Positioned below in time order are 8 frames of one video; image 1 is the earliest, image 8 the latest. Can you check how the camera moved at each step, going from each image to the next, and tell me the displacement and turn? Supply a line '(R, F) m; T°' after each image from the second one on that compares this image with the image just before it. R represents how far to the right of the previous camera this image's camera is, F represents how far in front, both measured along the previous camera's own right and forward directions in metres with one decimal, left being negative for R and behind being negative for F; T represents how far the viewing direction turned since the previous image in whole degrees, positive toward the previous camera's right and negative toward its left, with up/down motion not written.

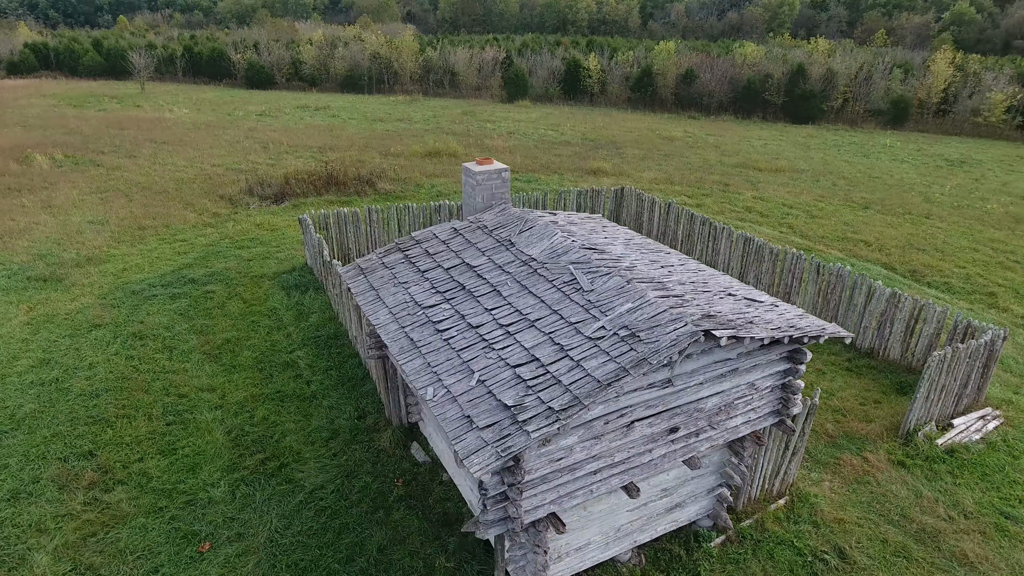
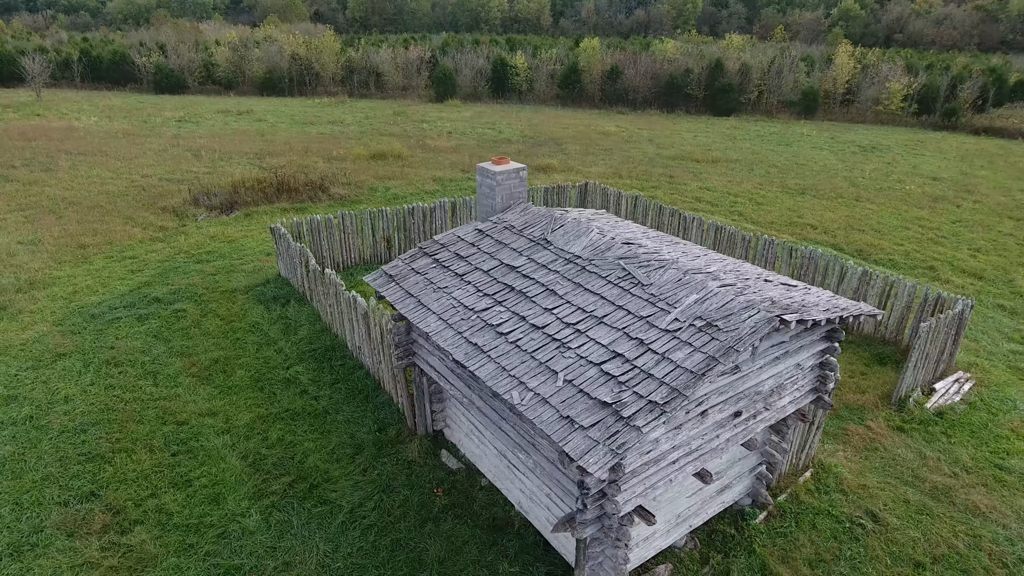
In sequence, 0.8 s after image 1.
(-1.2, +0.1) m; +7°
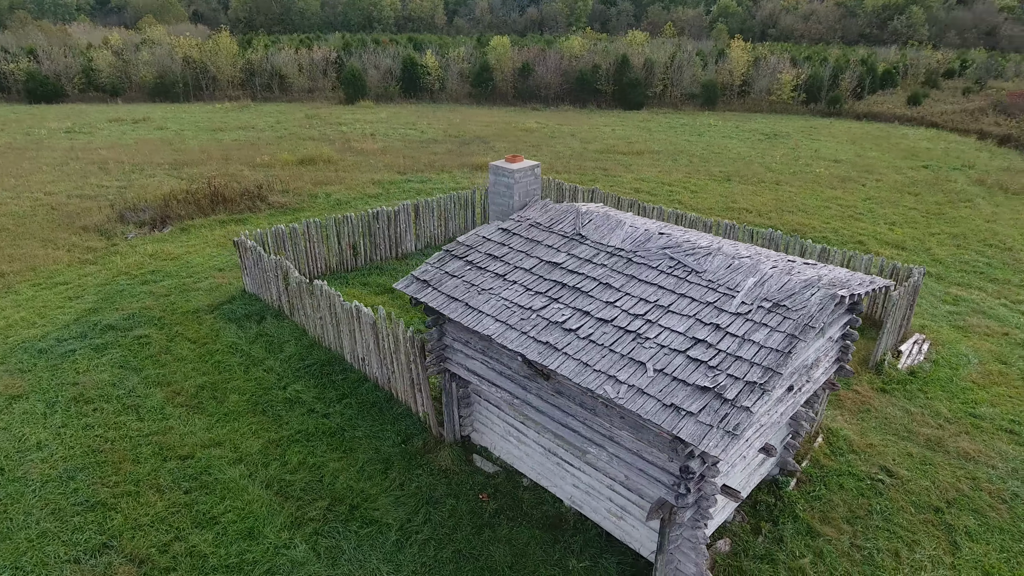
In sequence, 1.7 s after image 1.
(-1.3, +0.1) m; +9°
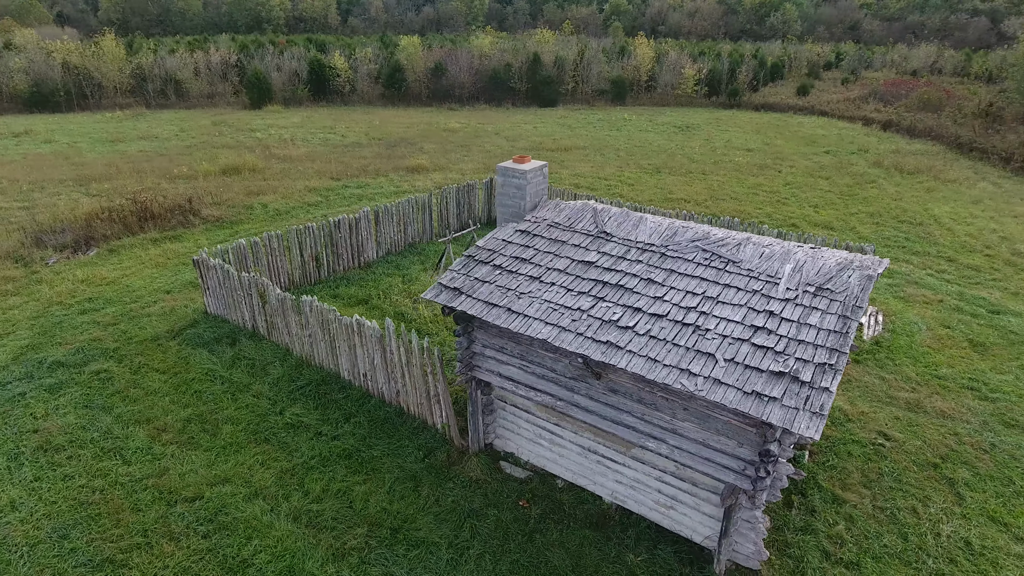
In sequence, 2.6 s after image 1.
(-1.2, +0.2) m; +8°
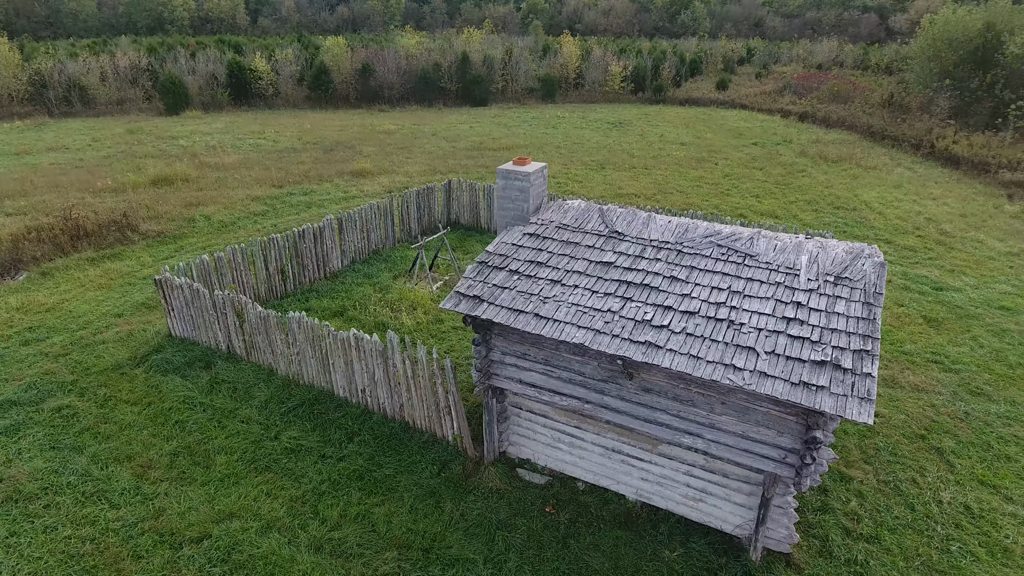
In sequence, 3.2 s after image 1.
(-0.9, +0.2) m; +7°
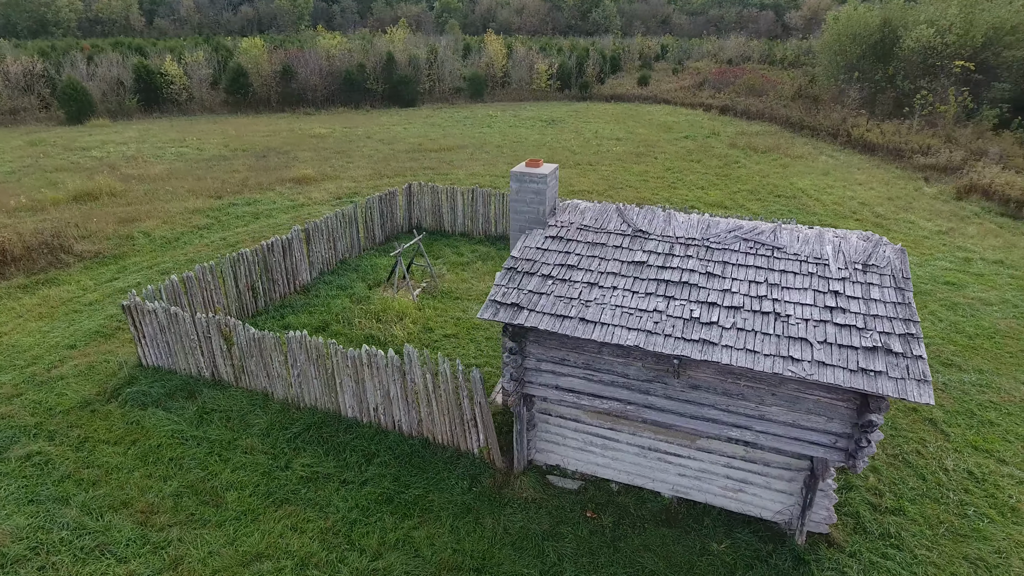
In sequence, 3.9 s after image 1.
(-1.1, +0.2) m; +7°
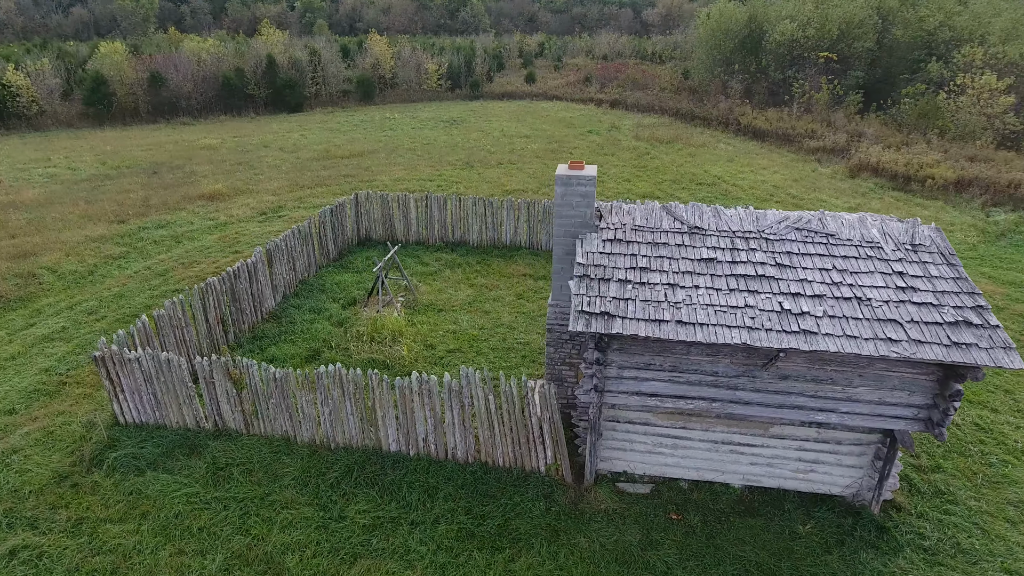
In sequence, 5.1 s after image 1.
(-1.8, +0.5) m; +11°
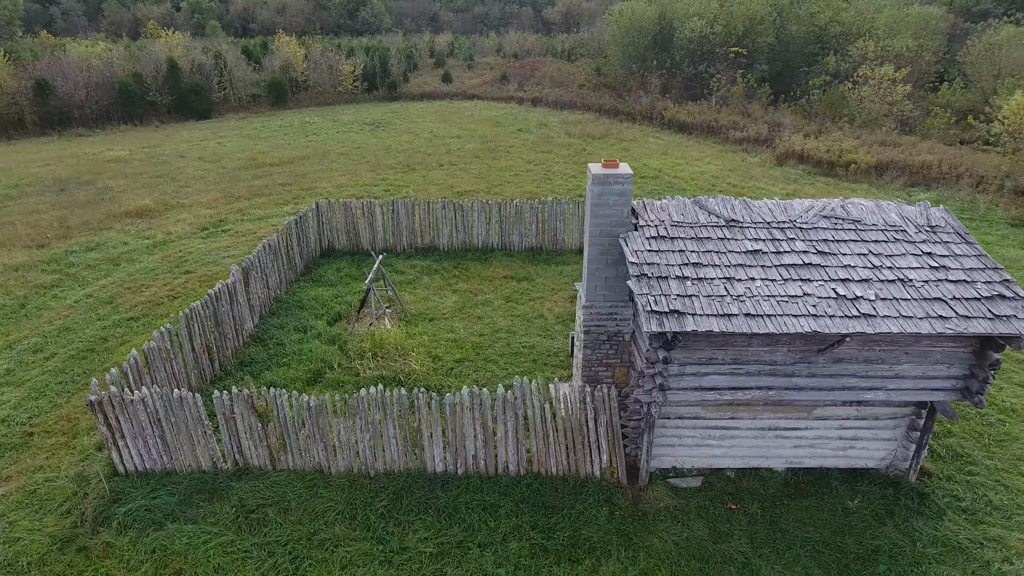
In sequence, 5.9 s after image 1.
(-1.3, +0.3) m; +8°
